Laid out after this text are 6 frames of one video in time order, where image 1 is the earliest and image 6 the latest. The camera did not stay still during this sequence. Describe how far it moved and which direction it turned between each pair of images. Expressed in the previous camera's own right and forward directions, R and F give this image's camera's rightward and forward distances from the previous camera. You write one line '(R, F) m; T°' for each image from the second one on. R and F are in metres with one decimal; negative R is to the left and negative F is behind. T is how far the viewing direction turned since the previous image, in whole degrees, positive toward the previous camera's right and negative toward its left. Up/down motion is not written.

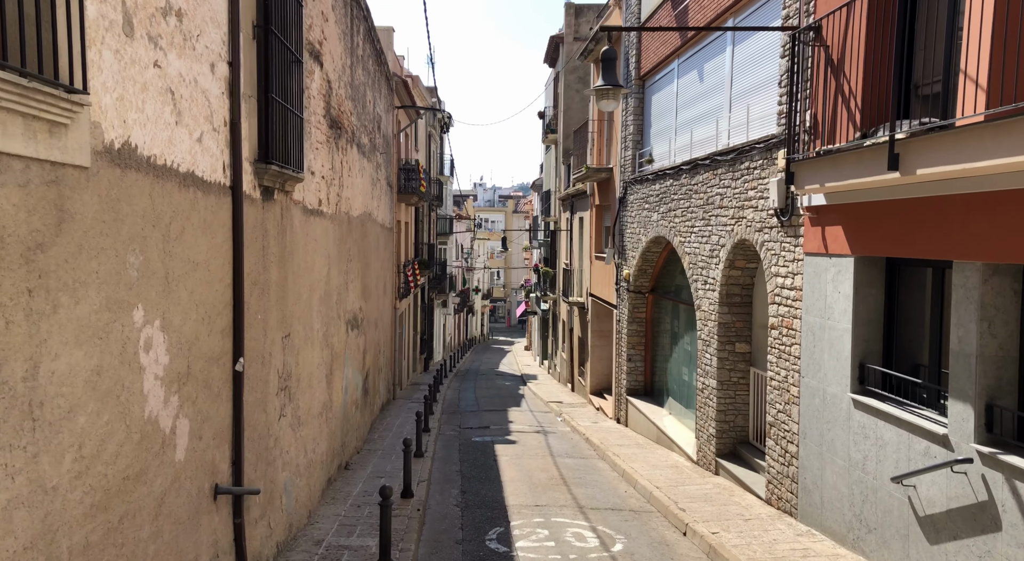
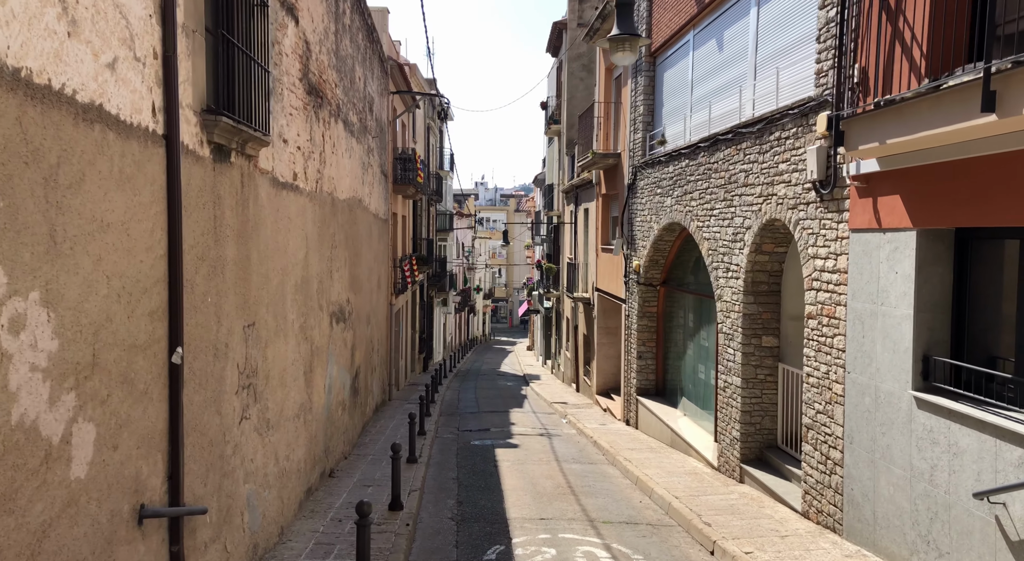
(0.0, +1.1) m; 0°
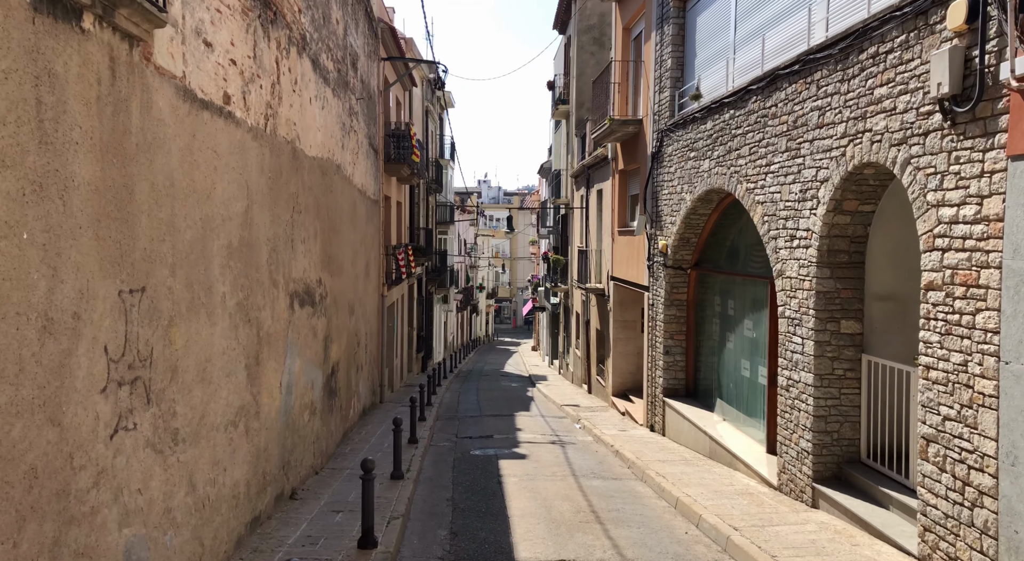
(0.0, +2.2) m; 0°
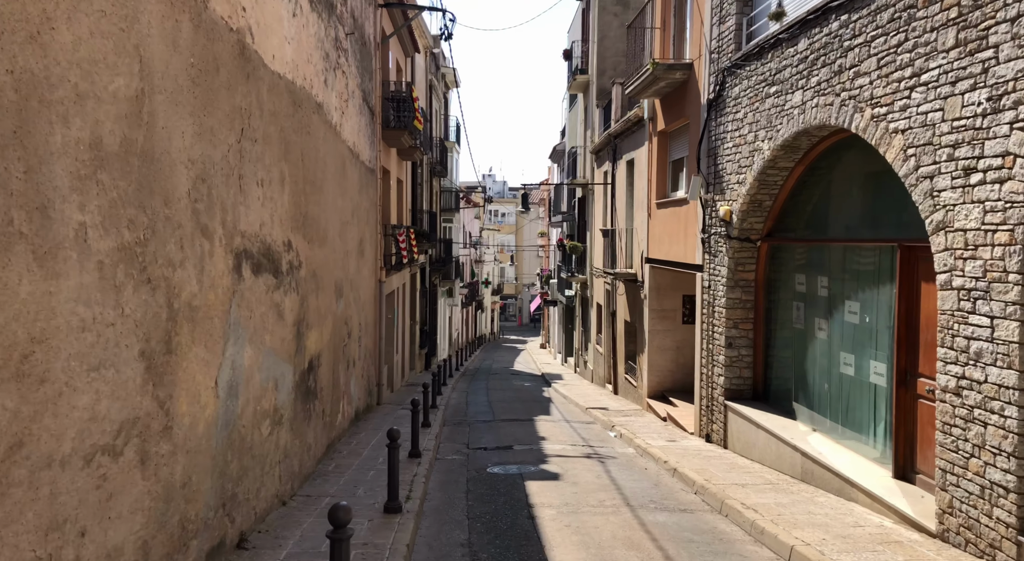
(-0.3, +2.7) m; 0°
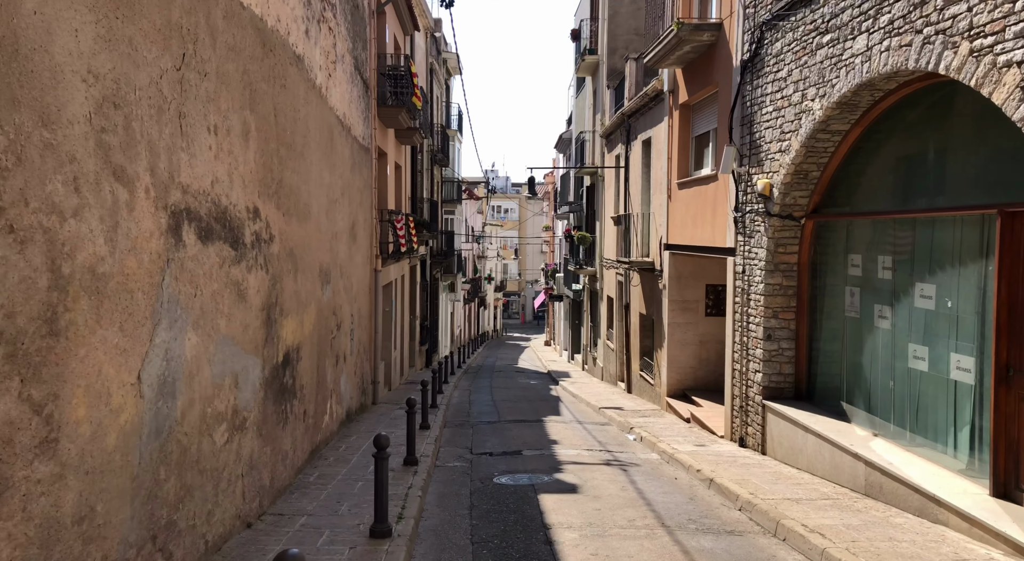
(-0.1, +1.4) m; 0°
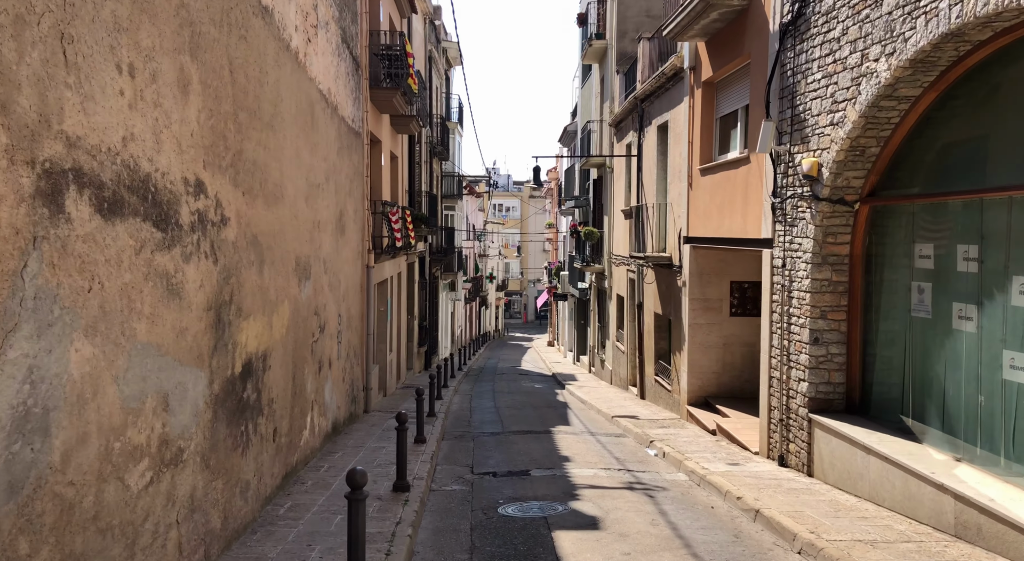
(-0.1, +1.4) m; 0°
